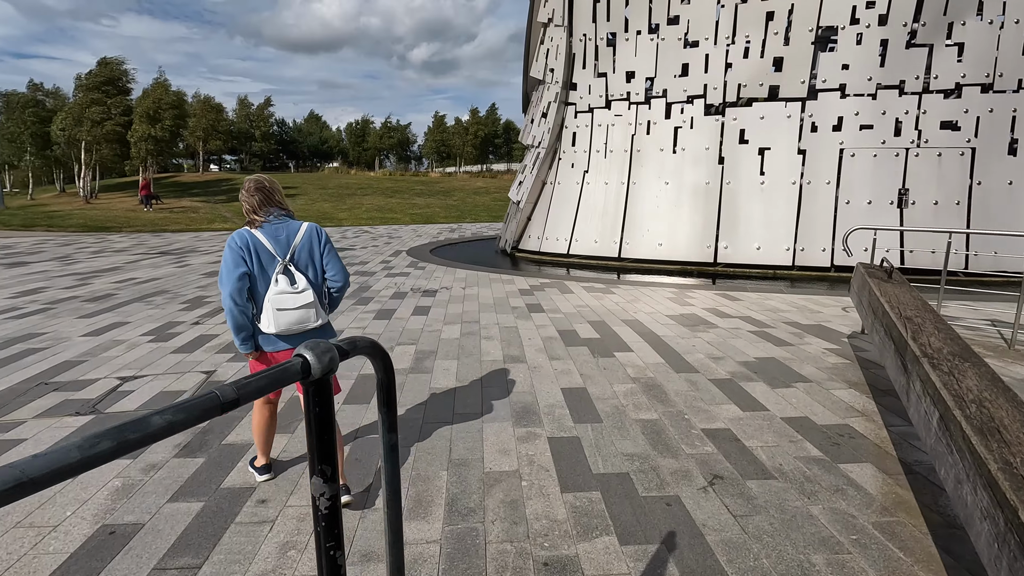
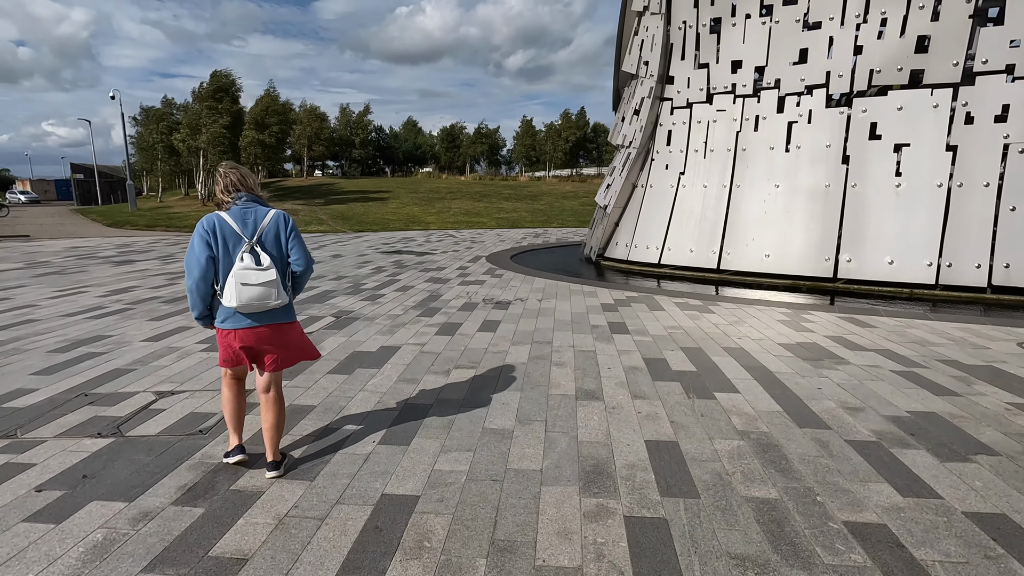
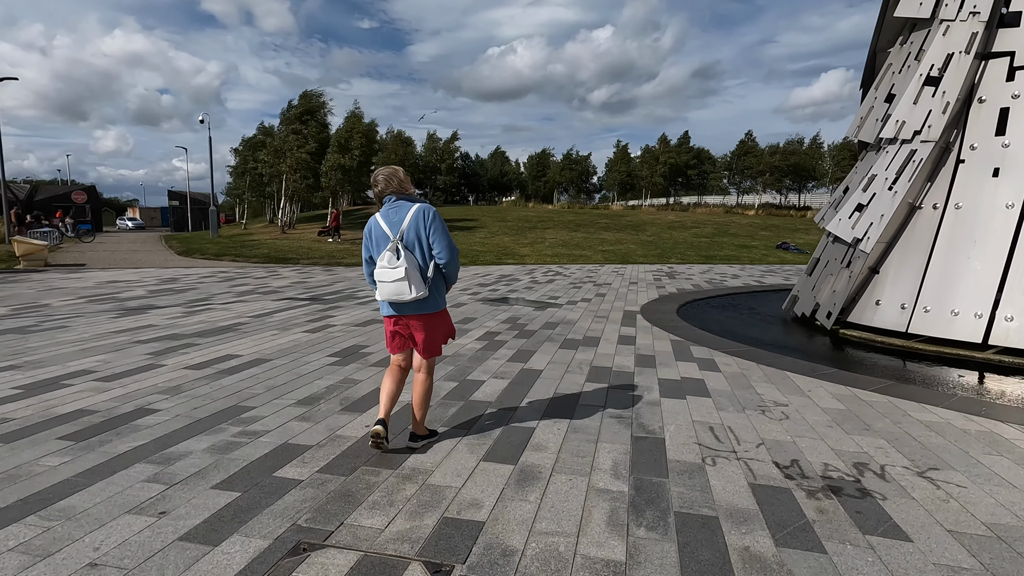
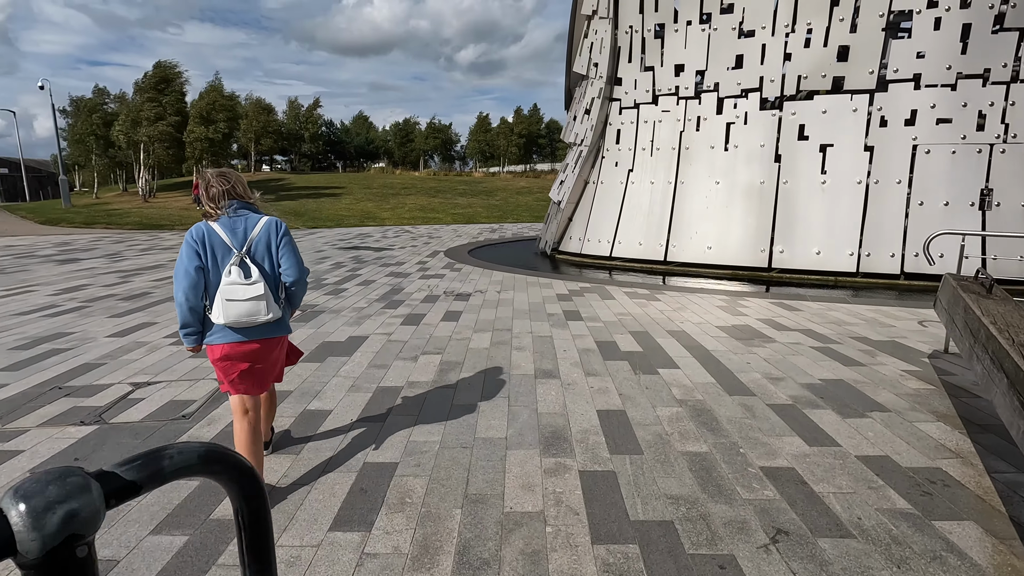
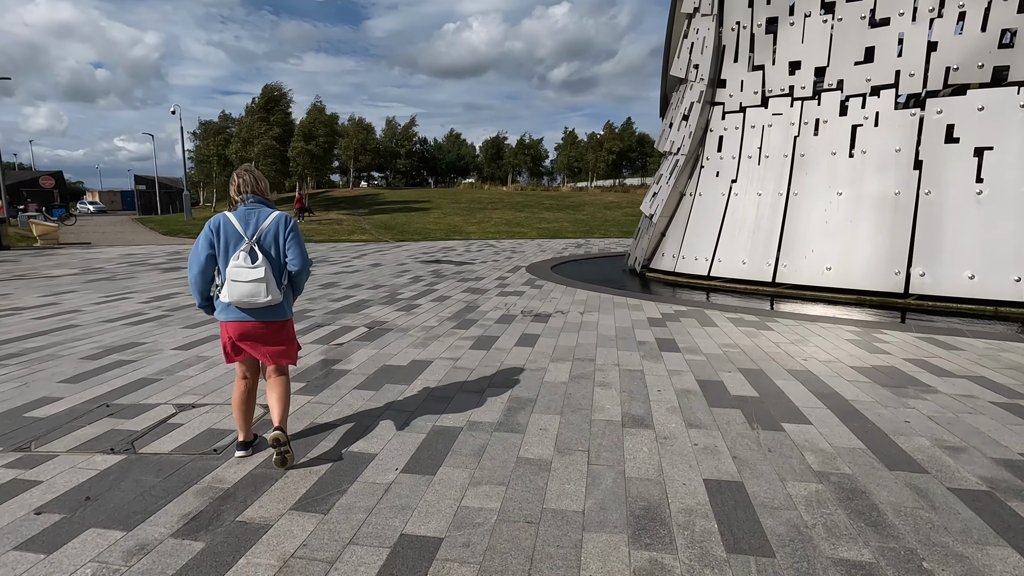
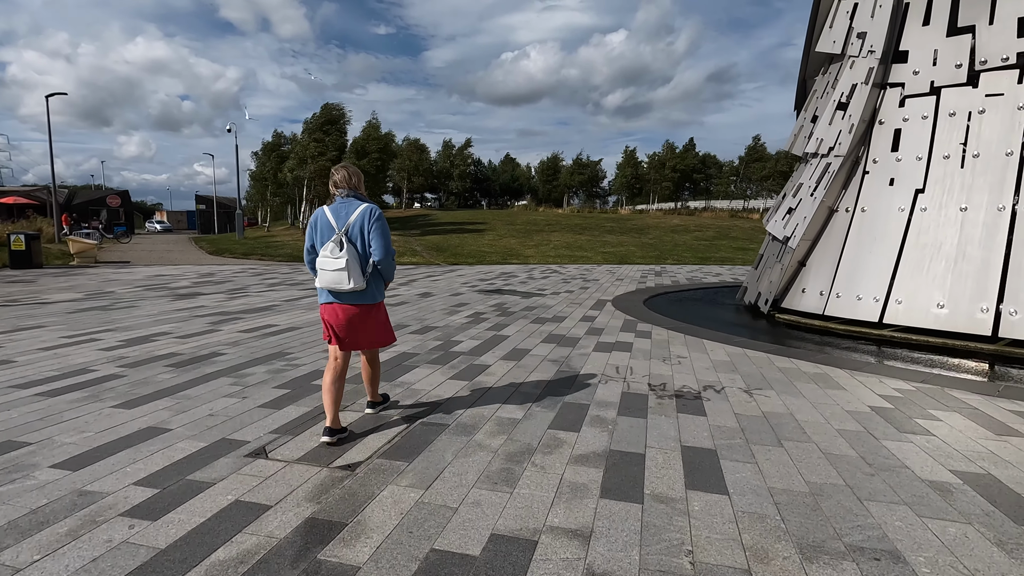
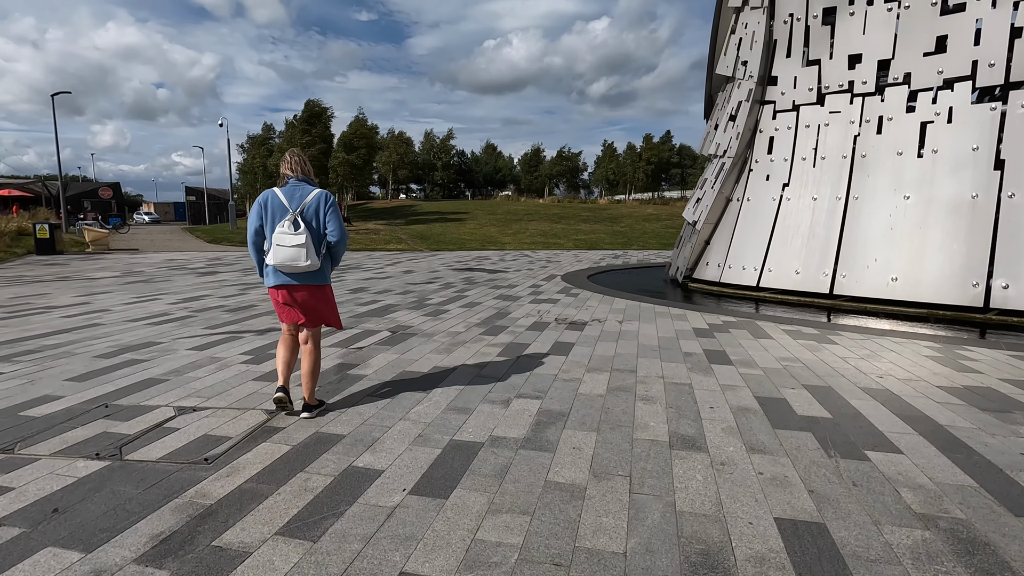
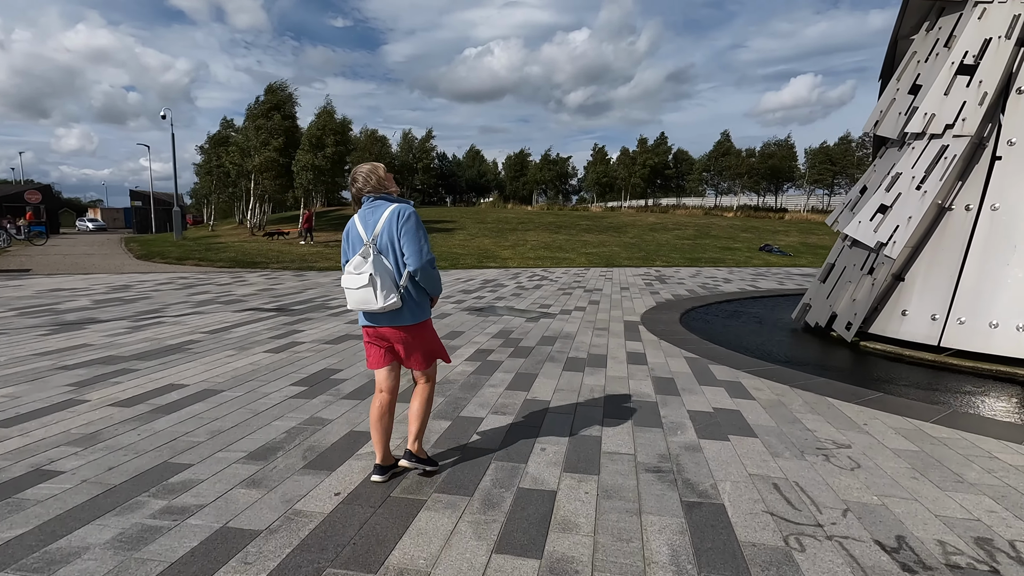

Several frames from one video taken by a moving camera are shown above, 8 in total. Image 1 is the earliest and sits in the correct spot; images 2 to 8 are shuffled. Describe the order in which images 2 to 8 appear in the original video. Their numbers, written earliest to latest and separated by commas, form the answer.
4, 2, 5, 7, 6, 3, 8
